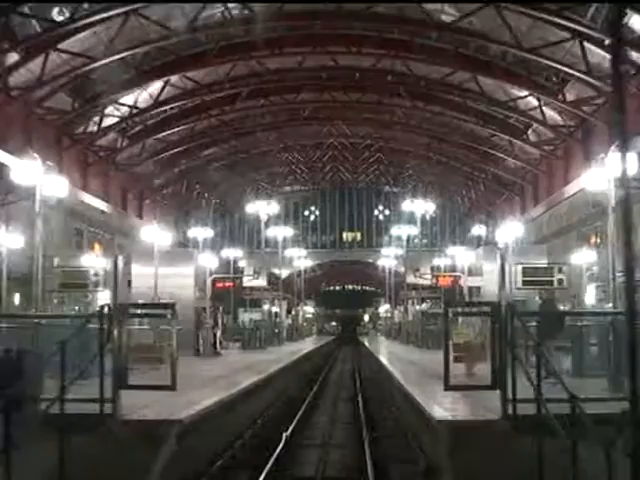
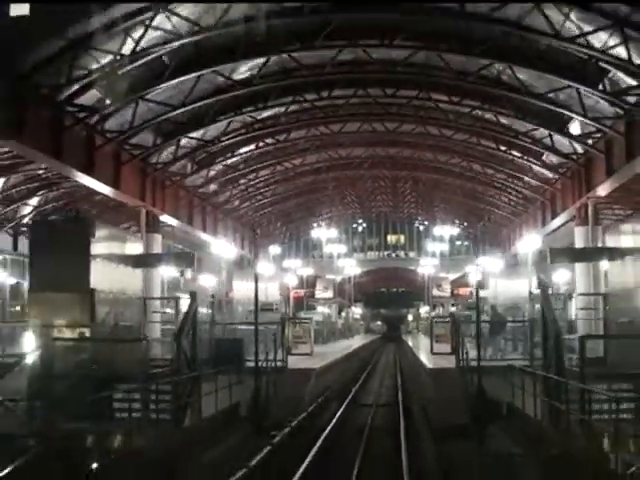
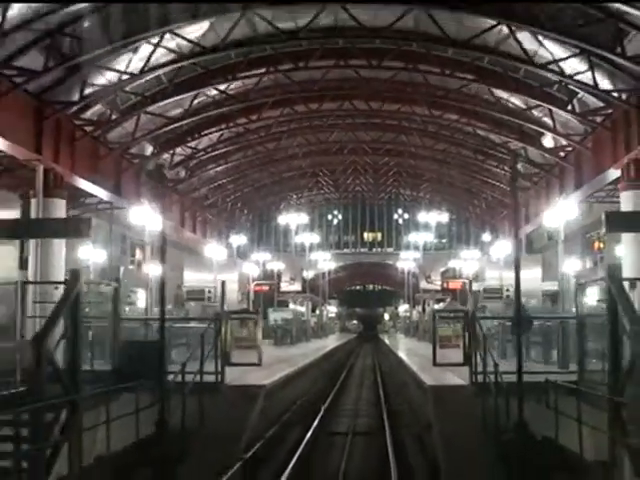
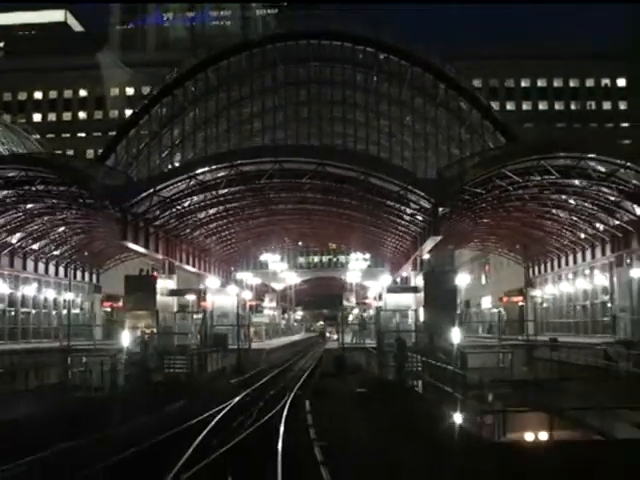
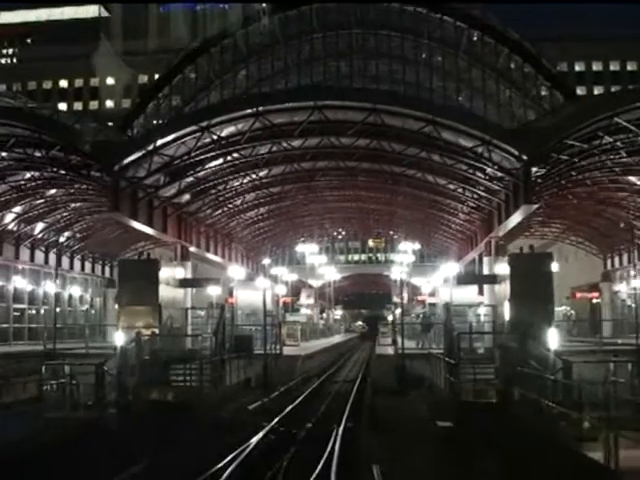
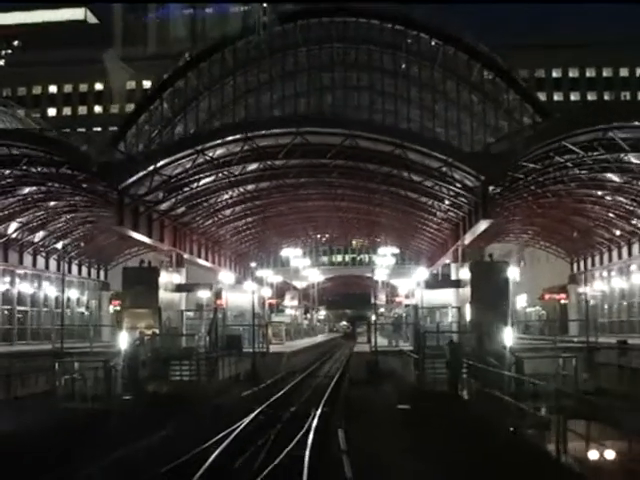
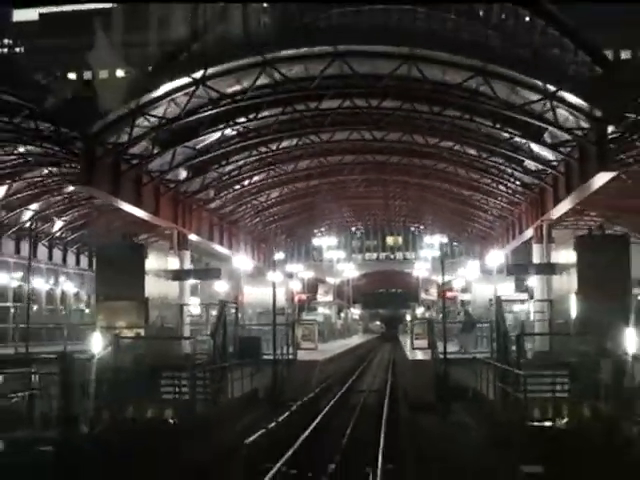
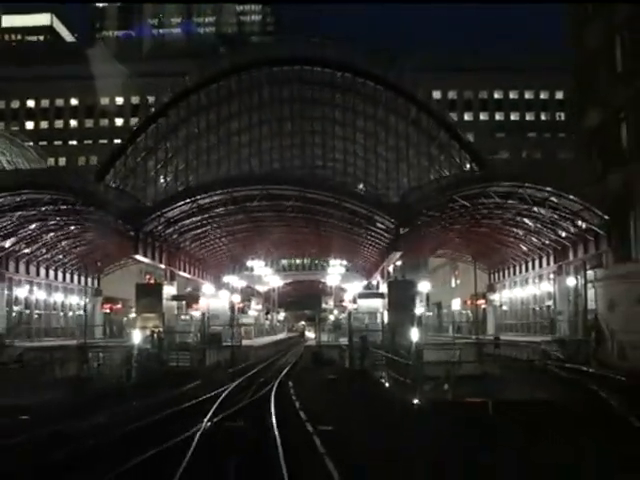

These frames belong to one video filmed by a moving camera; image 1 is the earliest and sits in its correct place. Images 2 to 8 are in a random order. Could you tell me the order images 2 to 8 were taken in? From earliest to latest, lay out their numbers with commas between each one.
3, 2, 7, 5, 6, 4, 8
